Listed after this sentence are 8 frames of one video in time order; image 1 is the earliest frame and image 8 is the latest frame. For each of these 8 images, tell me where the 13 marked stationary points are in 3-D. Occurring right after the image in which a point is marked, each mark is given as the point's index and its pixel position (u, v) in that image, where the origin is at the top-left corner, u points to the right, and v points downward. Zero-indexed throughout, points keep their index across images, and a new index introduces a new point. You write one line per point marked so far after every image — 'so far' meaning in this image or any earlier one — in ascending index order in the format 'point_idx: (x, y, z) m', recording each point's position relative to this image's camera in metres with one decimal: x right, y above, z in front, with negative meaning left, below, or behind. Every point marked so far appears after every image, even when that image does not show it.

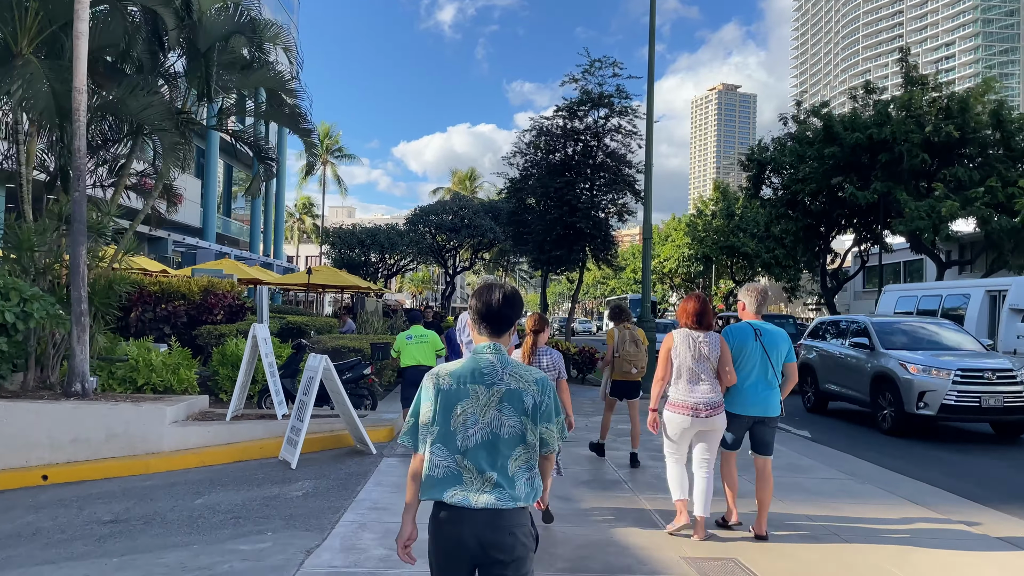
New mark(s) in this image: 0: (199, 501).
0: (-2.4, -1.6, +6.2) m
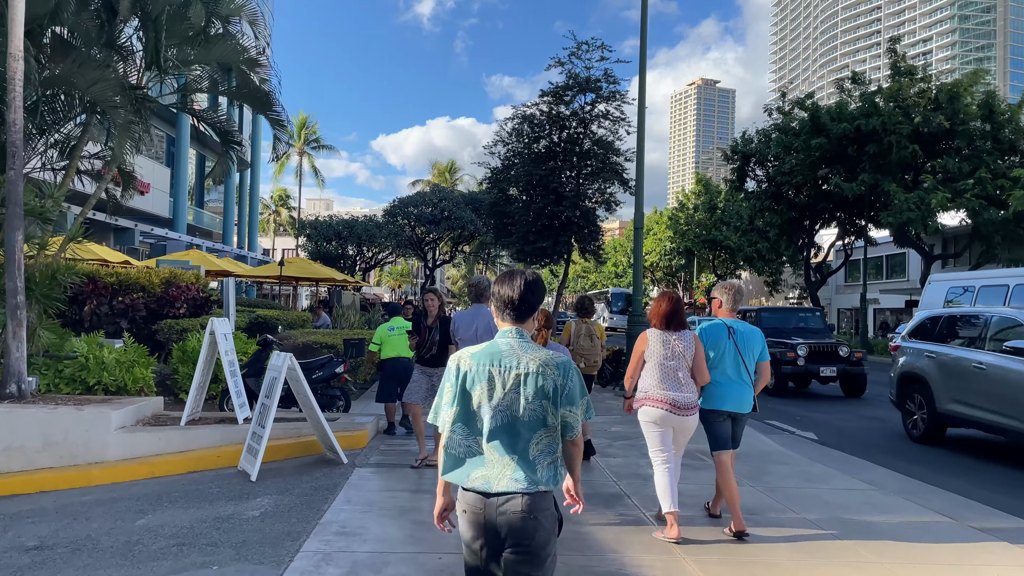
0: (-2.5, -1.6, +5.4) m
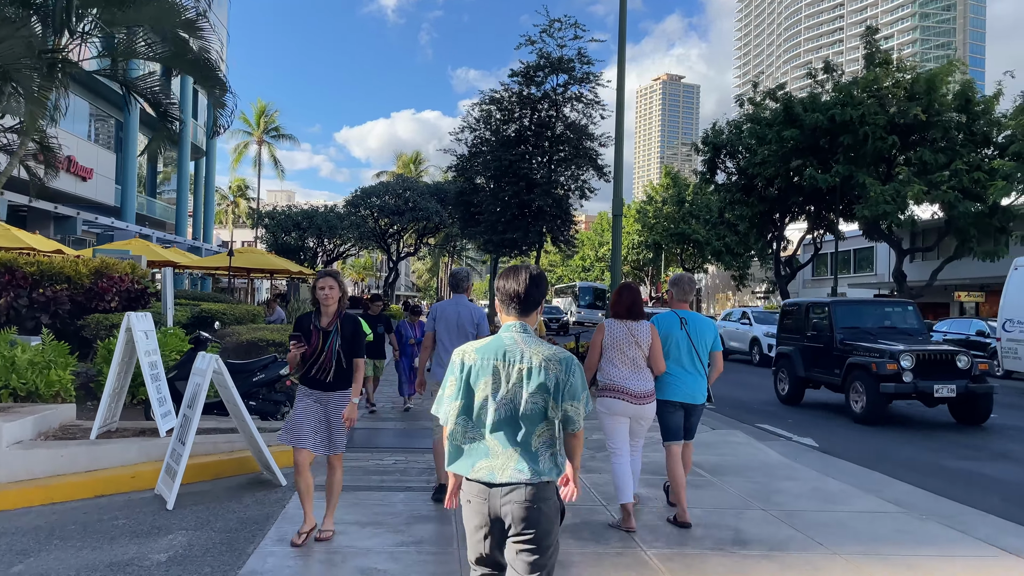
0: (-2.6, -1.5, +4.3) m
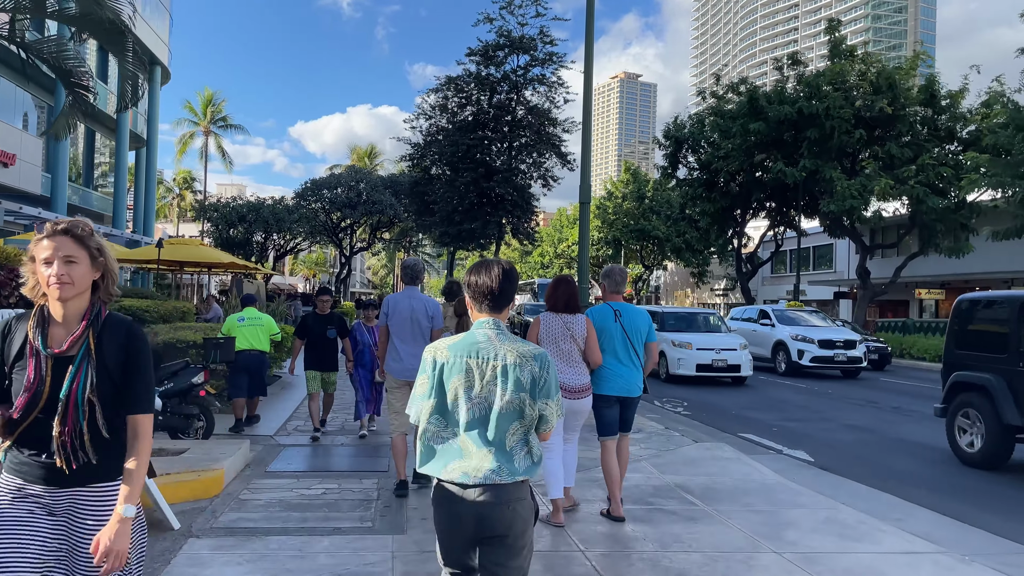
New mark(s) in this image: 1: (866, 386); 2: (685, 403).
0: (-2.8, -1.4, +3.1) m
1: (+6.3, -1.7, +14.5) m
2: (+2.4, -1.6, +11.0) m
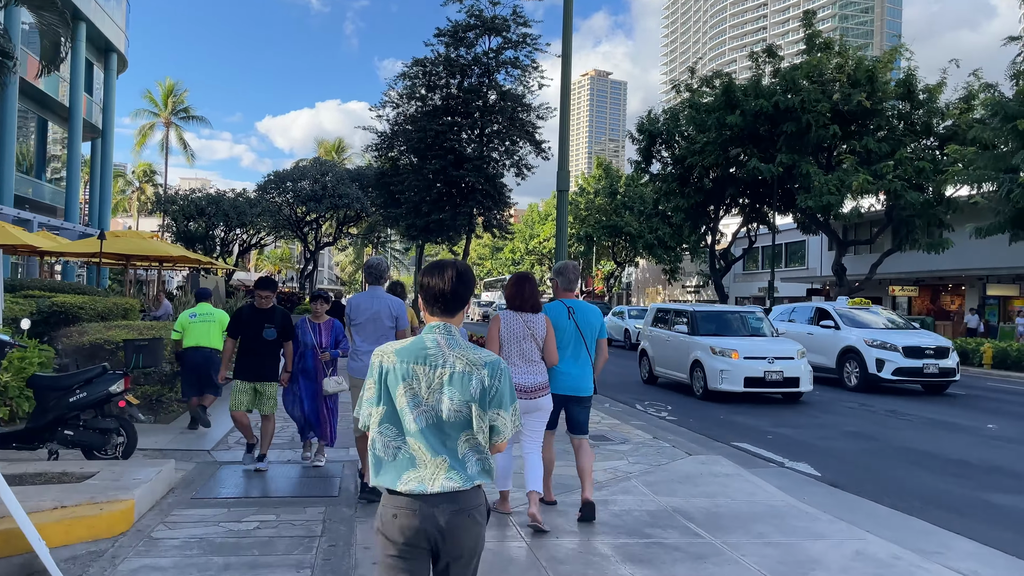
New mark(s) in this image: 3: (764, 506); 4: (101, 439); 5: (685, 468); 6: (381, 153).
0: (-2.9, -1.4, +2.1) m
1: (+5.8, -1.7, +13.8) m
2: (+2.0, -1.5, +10.3) m
3: (+1.6, -1.4, +5.2) m
4: (-2.9, -1.1, +5.7) m
5: (+1.3, -1.4, +6.2) m
6: (-2.8, +2.9, +17.7) m
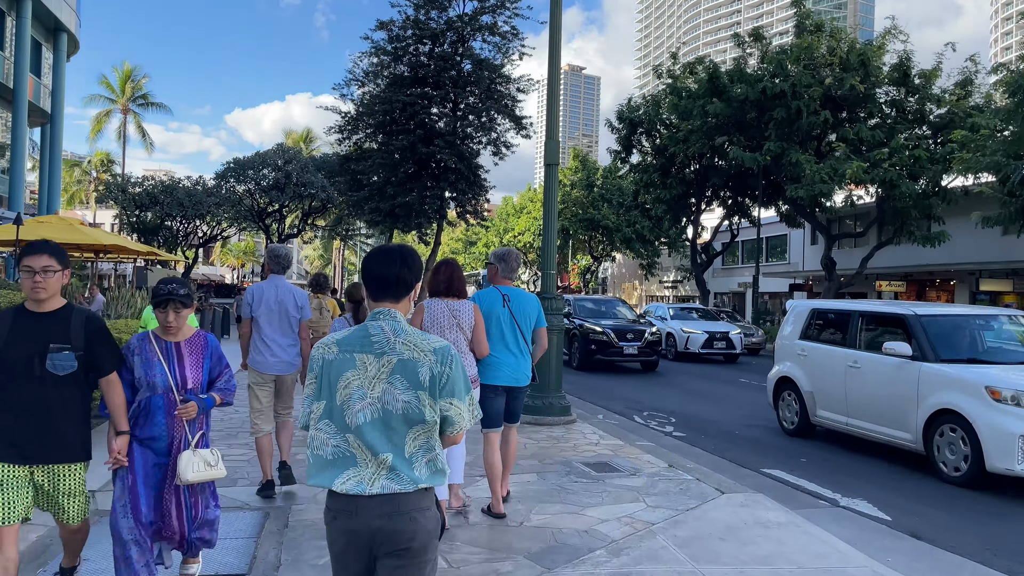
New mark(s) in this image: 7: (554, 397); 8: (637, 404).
0: (-2.8, -1.4, +0.5) m
1: (+5.5, -1.6, +12.5) m
2: (+1.8, -1.4, +8.8) m
3: (+1.6, -1.4, +3.8) m
4: (-3.0, -1.0, +4.1) m
5: (+1.2, -1.3, +4.7) m
6: (-3.3, +3.0, +16.0) m
7: (+0.4, -1.1, +7.9) m
8: (+1.5, -1.4, +9.9) m
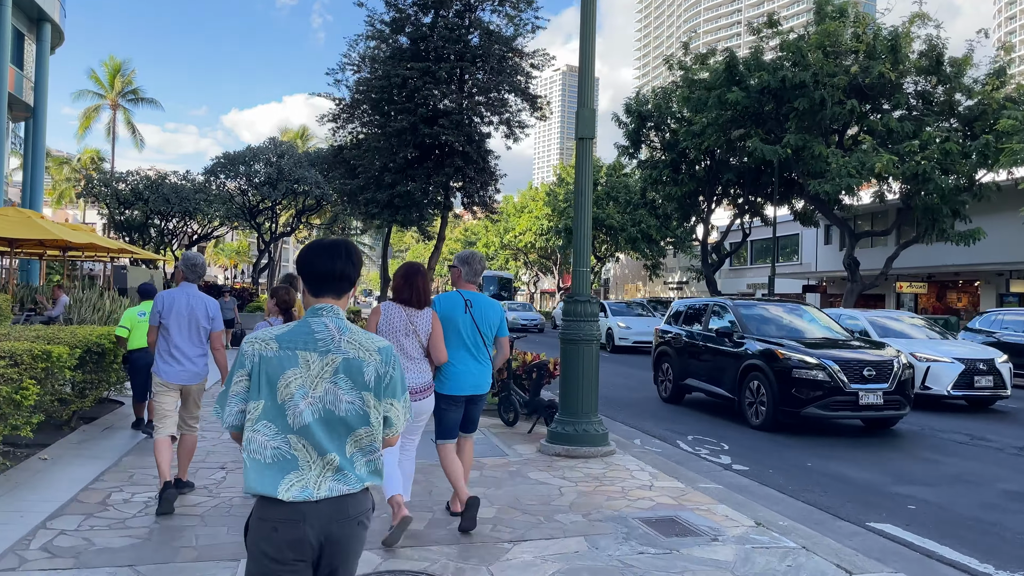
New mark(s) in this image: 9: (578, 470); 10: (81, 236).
0: (-2.6, -1.4, -1.0) m
1: (+5.6, -1.6, +11.1) m
2: (+2.0, -1.4, +7.4) m
3: (+1.8, -1.4, +2.3) m
4: (-2.8, -1.0, +2.7) m
5: (+1.4, -1.3, +3.3) m
6: (-3.1, +3.0, +14.6) m
7: (+0.6, -1.1, +6.5) m
8: (+1.7, -1.4, +8.5) m
9: (+0.5, -1.3, +5.9) m
10: (-7.0, +0.9, +13.3) m
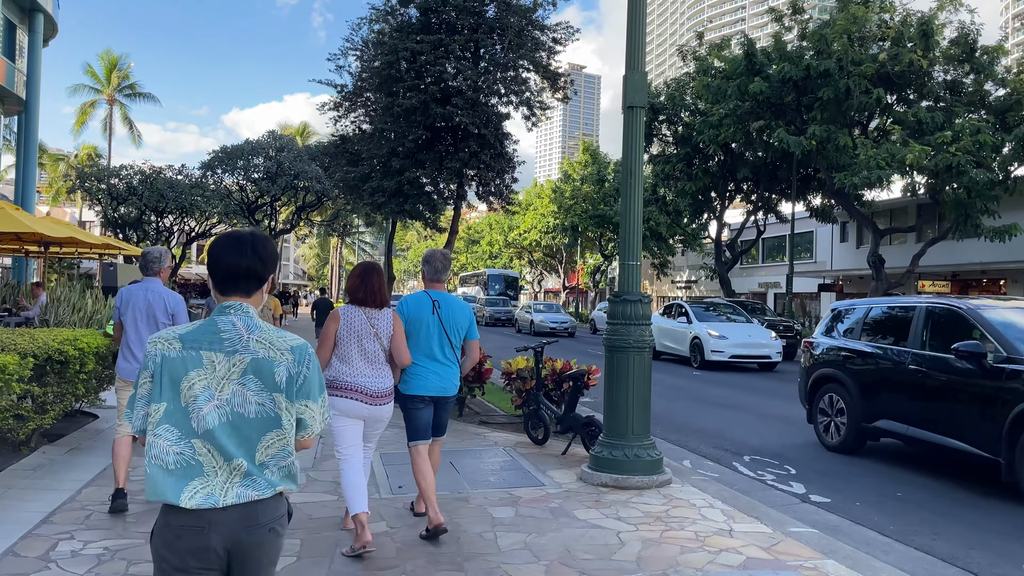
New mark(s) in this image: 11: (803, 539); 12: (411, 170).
0: (-2.4, -1.3, -2.0) m
1: (+5.9, -1.6, +10.1) m
2: (+2.2, -1.4, +6.4) m
3: (+2.0, -1.3, +1.3) m
4: (-2.5, -1.0, +1.6) m
5: (+1.7, -1.3, +2.2) m
6: (-2.9, +3.0, +13.6) m
7: (+0.9, -1.1, +5.4) m
8: (+2.0, -1.4, +7.4) m
9: (+0.7, -1.3, +4.8) m
10: (-6.7, +0.9, +12.3) m
11: (+1.5, -1.3, +4.2) m
12: (-1.3, +1.5, +10.9) m
